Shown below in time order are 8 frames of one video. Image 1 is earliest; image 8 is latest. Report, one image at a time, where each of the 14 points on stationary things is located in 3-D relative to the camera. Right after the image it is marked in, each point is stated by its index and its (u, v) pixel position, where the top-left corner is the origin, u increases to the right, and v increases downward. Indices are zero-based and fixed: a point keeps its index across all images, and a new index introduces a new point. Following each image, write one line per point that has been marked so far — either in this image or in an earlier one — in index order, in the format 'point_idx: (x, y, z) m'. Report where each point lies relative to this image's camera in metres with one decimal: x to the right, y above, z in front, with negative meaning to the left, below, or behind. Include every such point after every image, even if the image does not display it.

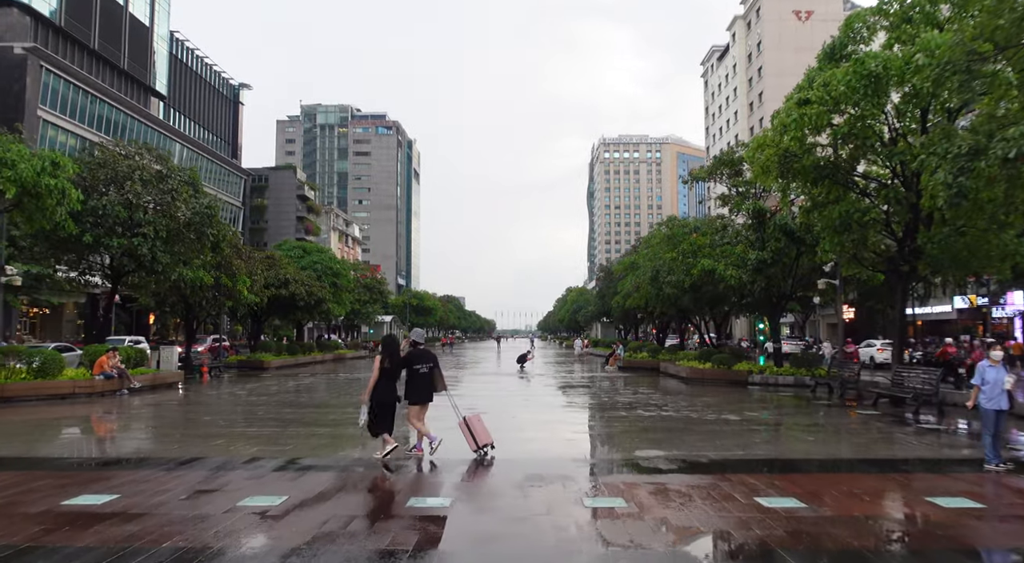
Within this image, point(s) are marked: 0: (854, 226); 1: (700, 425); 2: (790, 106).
0: (+7.8, +1.3, +15.7) m
1: (+3.0, -2.3, +11.2) m
2: (+6.3, +4.0, +15.6) m
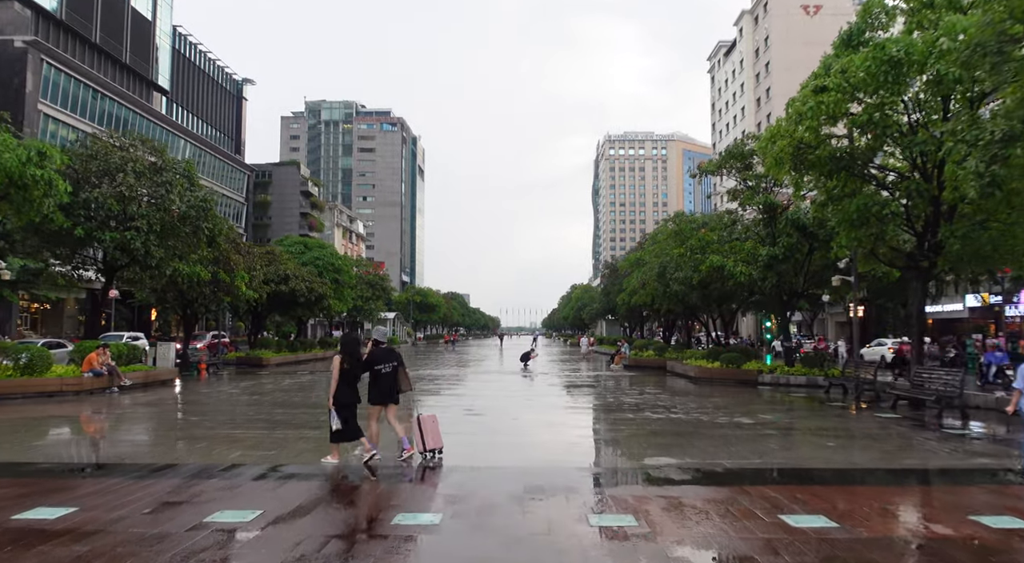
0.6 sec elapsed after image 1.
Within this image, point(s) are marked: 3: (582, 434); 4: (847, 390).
0: (+7.8, +1.3, +15.0) m
1: (+3.0, -2.3, +10.6) m
2: (+6.3, +4.1, +14.9) m
3: (+1.1, -2.3, +10.5) m
4: (+8.6, -2.8, +17.7) m
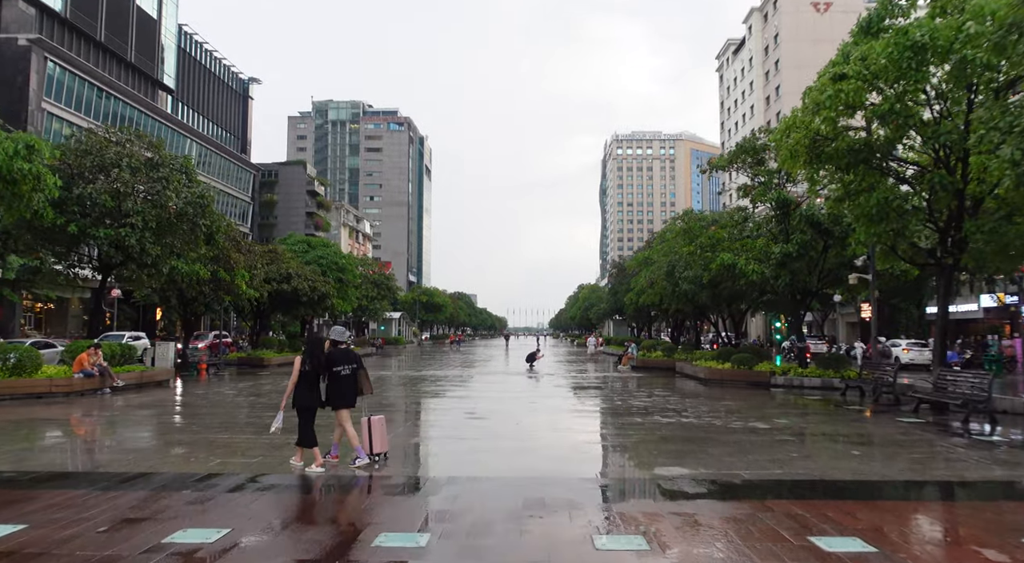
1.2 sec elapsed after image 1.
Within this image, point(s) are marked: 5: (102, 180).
0: (+7.9, +1.4, +14.4) m
1: (+3.1, -2.2, +10.0) m
2: (+6.4, +4.1, +14.3) m
3: (+1.1, -2.3, +9.9) m
4: (+8.7, -2.7, +17.0) m
5: (-11.5, +2.9, +19.4) m
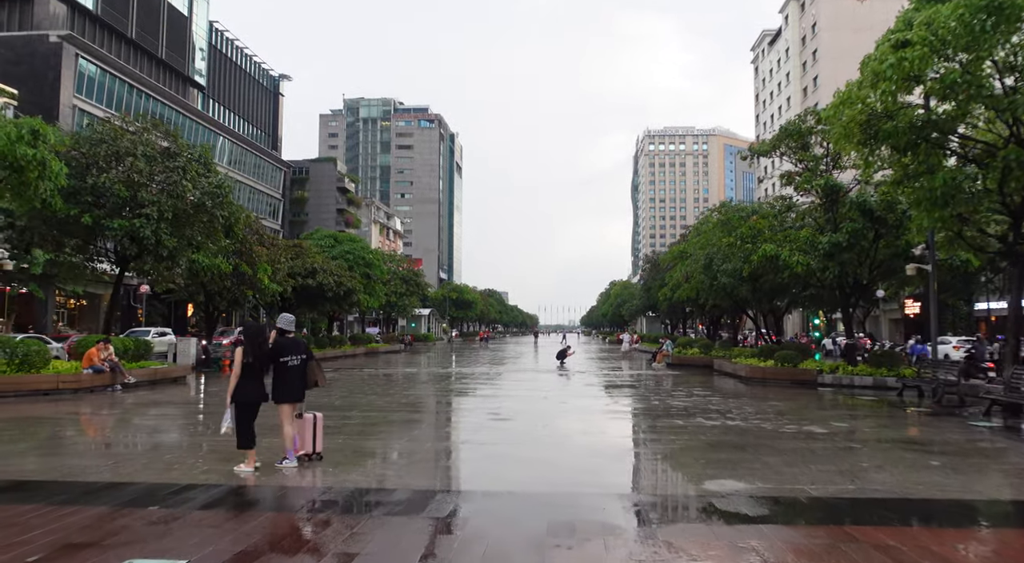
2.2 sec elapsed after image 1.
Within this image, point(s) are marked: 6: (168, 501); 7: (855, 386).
0: (+8.4, +1.6, +13.0) m
1: (+3.4, -2.0, +8.9) m
2: (+6.9, +4.3, +13.0) m
3: (+1.4, -2.1, +8.9) m
4: (+9.3, -2.5, +15.6) m
5: (-10.8, +3.1, +18.9) m
6: (-2.8, -1.8, +5.6) m
7: (+8.8, -2.7, +17.8) m
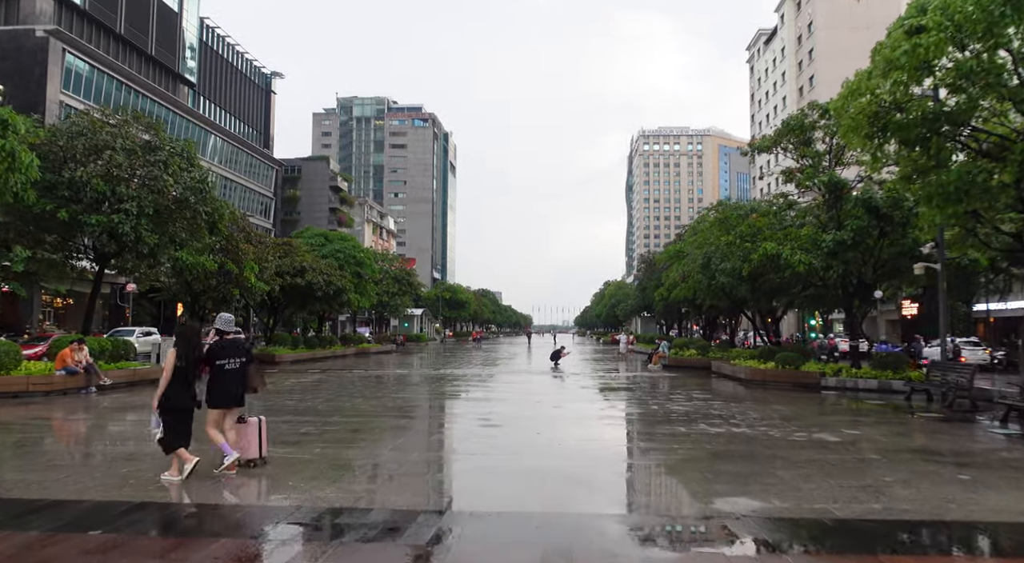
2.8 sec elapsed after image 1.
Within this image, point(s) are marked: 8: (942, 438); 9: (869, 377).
0: (+8.3, +1.6, +12.4) m
1: (+3.3, -2.0, +8.3) m
2: (+6.8, +4.3, +12.4) m
3: (+1.3, -2.1, +8.3) m
4: (+9.1, -2.5, +15.0) m
5: (-11.0, +3.1, +18.2) m
6: (-2.9, -1.7, +5.0) m
7: (+8.6, -2.7, +17.2) m
8: (+6.0, -2.2, +9.7) m
9: (+8.9, -2.4, +17.4) m
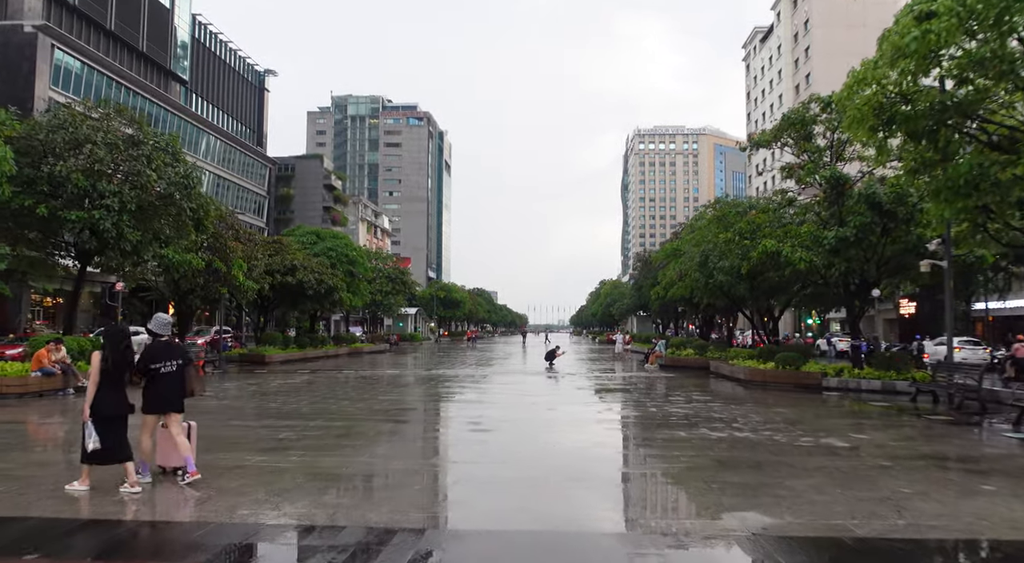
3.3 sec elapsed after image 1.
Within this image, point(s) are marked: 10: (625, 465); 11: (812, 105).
0: (+8.2, +1.6, +12.0) m
1: (+3.2, -2.0, +7.8) m
2: (+6.7, +4.4, +11.9) m
3: (+1.2, -2.0, +7.8) m
4: (+9.0, -2.5, +14.6) m
5: (-11.1, +3.2, +17.6) m
6: (-3.0, -1.7, +4.5) m
7: (+8.5, -2.6, +16.8) m
8: (+5.9, -2.1, +9.2) m
9: (+8.8, -2.4, +16.9) m
10: (+1.2, -2.0, +7.5) m
11: (+8.3, +4.9, +19.3) m
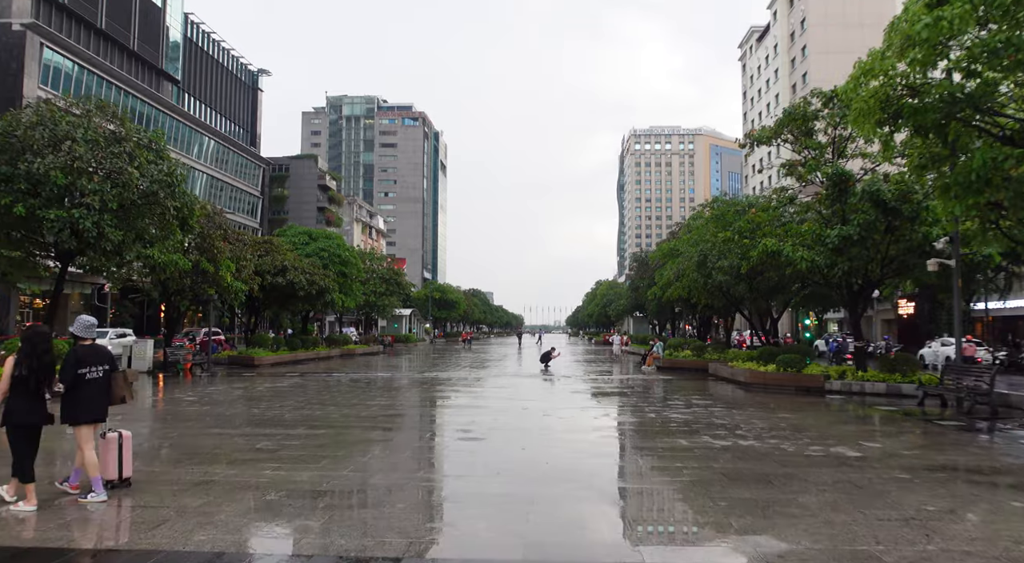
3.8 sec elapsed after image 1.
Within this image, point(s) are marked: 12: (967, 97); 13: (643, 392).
0: (+8.0, +1.6, +11.5) m
1: (+3.1, -2.0, +7.3) m
2: (+6.5, +4.4, +11.5) m
3: (+1.1, -2.0, +7.3) m
4: (+8.9, -2.5, +14.1) m
5: (-11.3, +3.1, +17.0) m
6: (-3.0, -1.7, +3.9) m
7: (+8.3, -2.6, +16.3) m
8: (+5.8, -2.1, +8.7) m
9: (+8.6, -2.3, +16.4) m
10: (+1.1, -2.0, +7.0) m
11: (+8.1, +4.9, +18.8) m
12: (+7.7, +3.1, +11.6) m
13: (+3.4, -2.8, +17.7) m
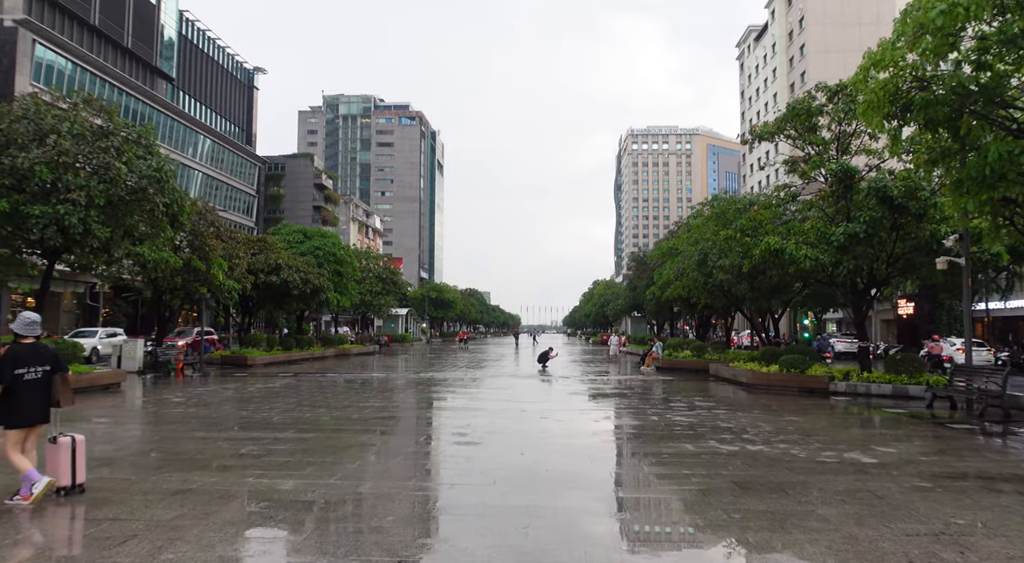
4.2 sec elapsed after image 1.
0: (+8.0, +1.7, +11.1) m
1: (+3.1, -1.9, +6.9) m
2: (+6.5, +4.4, +11.1) m
3: (+1.1, -2.0, +6.9) m
4: (+8.8, -2.4, +13.8) m
5: (-11.3, +3.2, +16.6) m
6: (-3.0, -1.7, +3.5) m
7: (+8.3, -2.6, +15.9) m
8: (+5.8, -2.1, +8.3) m
9: (+8.6, -2.3, +16.1) m
10: (+1.1, -2.0, +6.6) m
11: (+8.1, +4.9, +18.4) m
12: (+7.6, +3.1, +11.3) m
13: (+3.3, -2.8, +17.3) m
